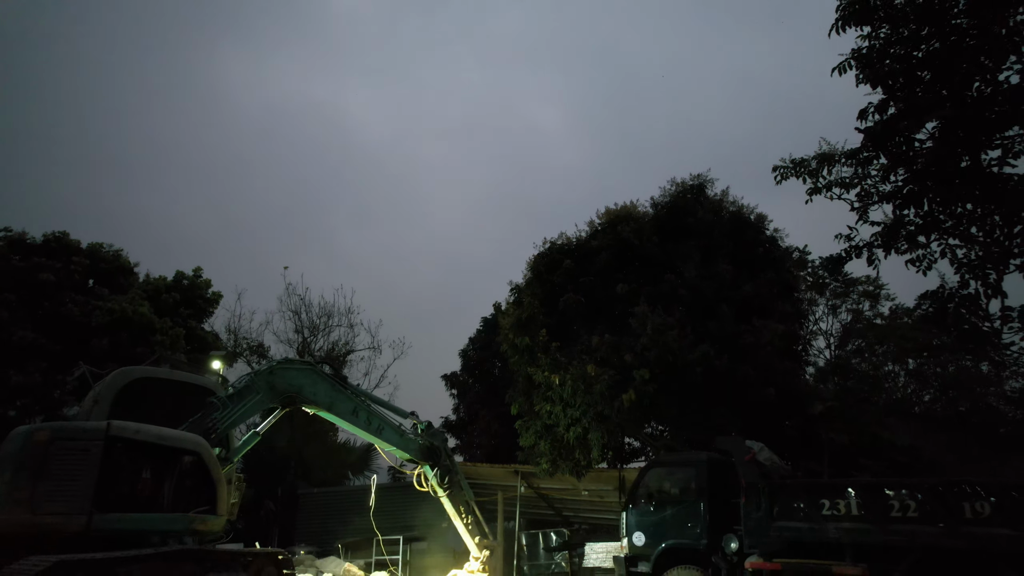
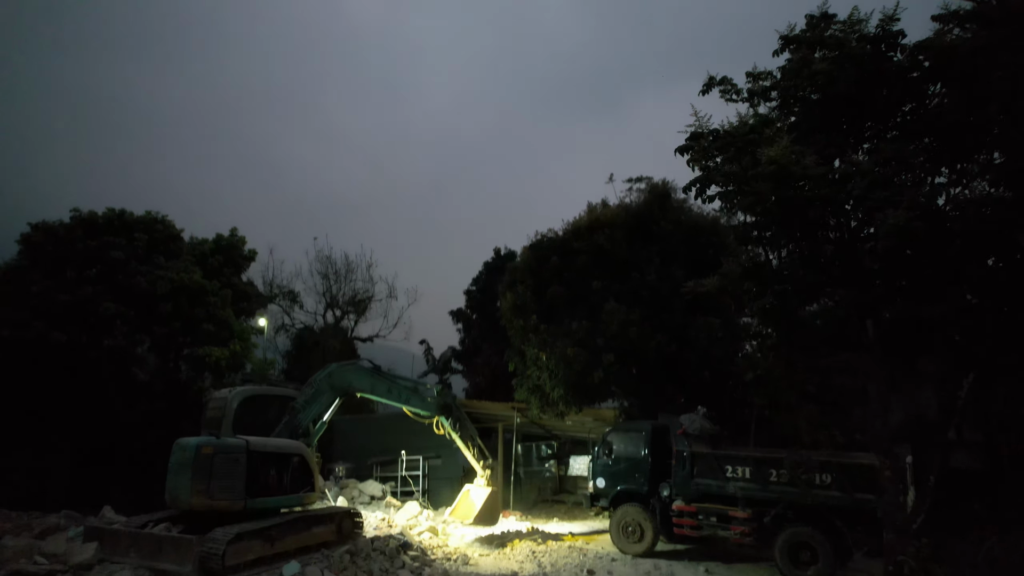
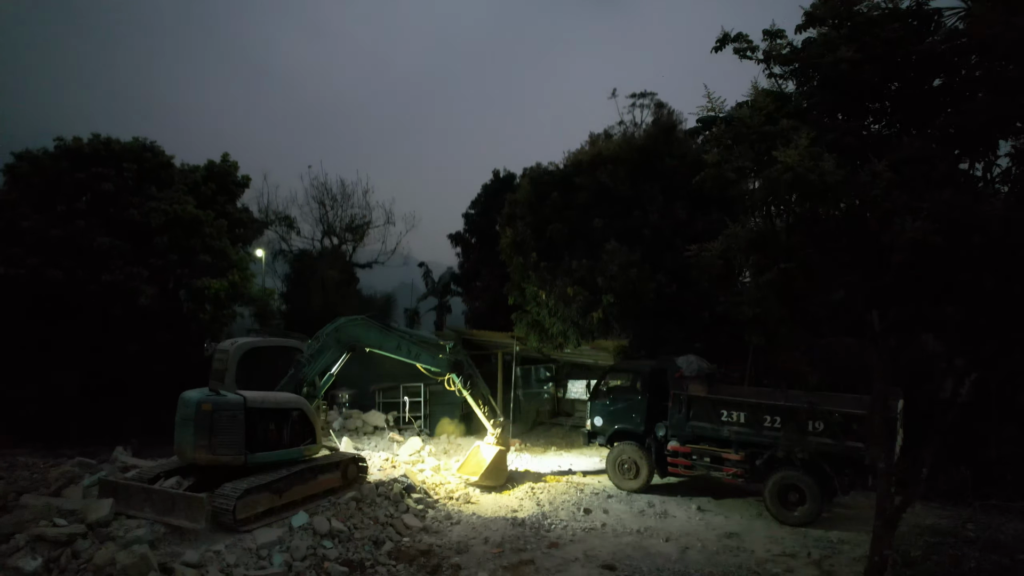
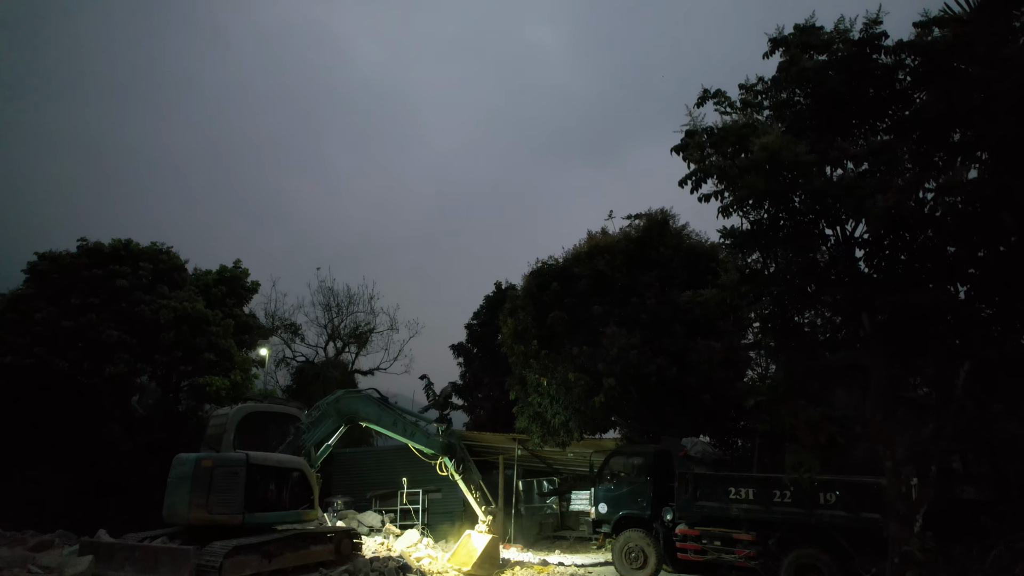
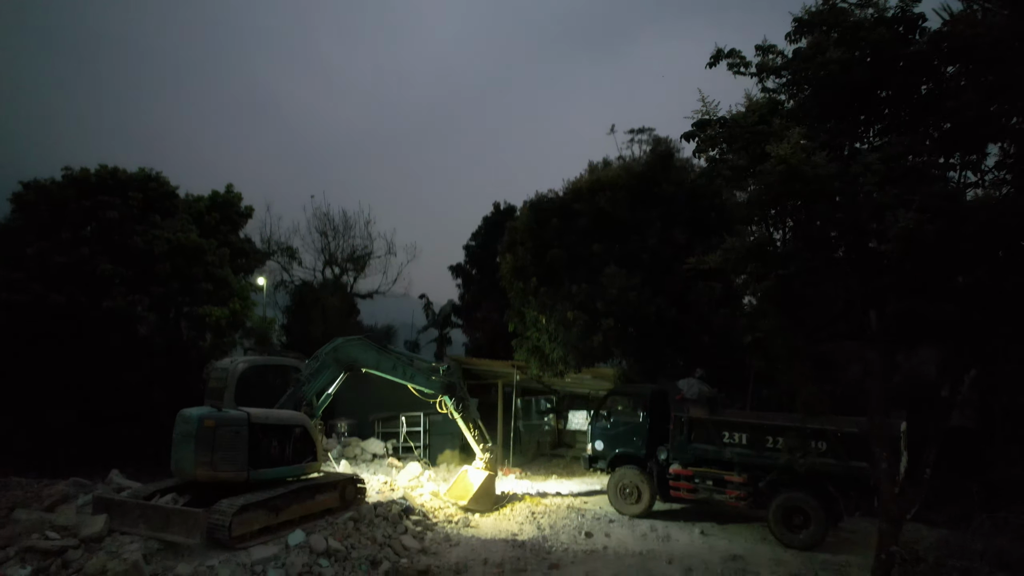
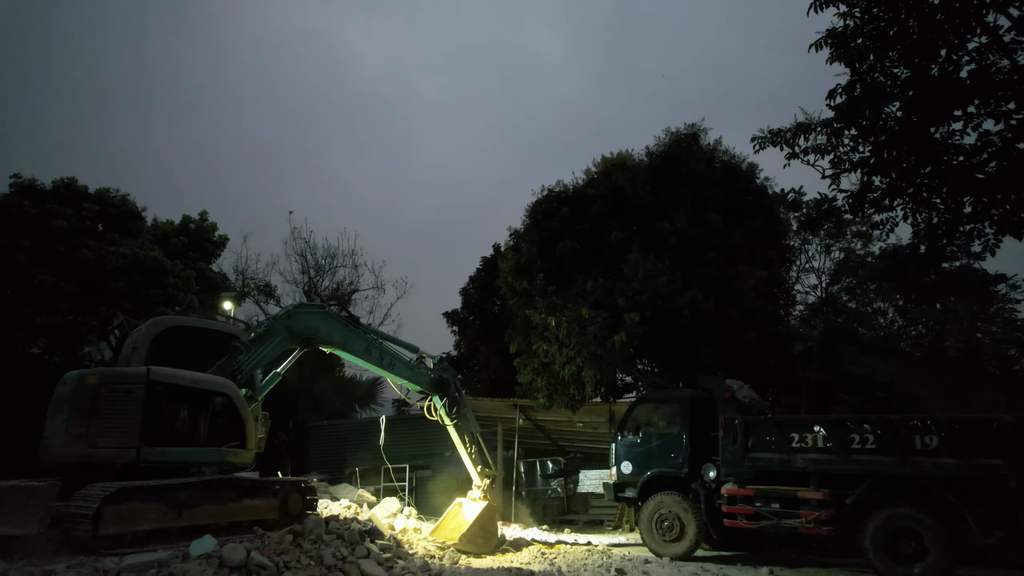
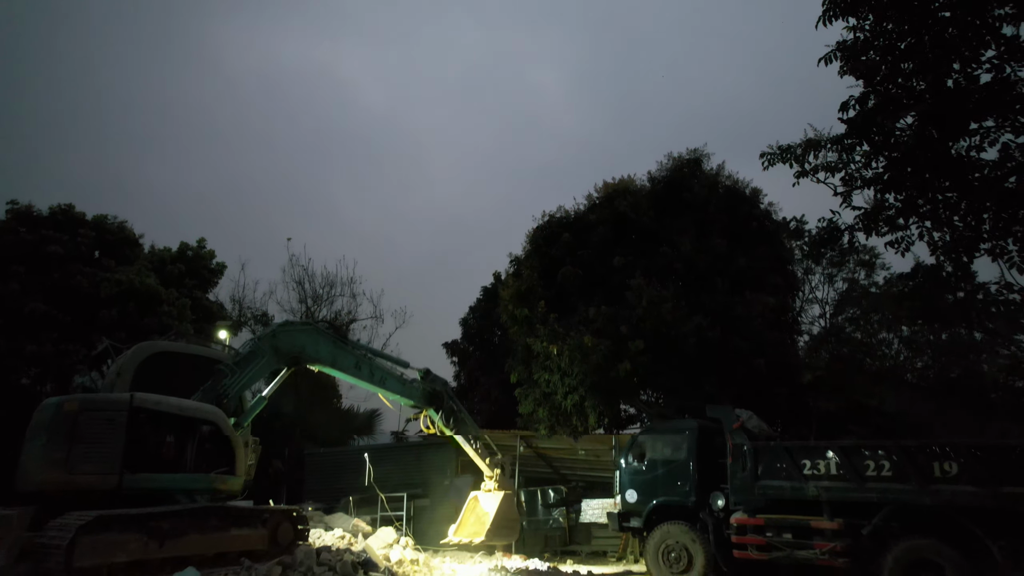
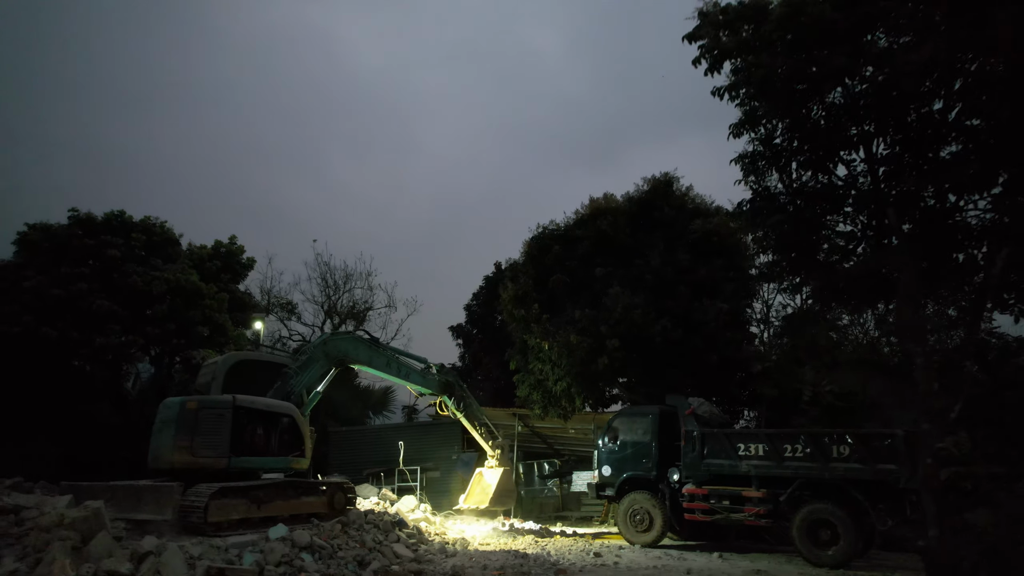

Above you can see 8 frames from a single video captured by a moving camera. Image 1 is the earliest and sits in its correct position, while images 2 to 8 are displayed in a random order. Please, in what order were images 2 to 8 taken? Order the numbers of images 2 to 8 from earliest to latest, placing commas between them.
7, 6, 8, 4, 2, 5, 3
